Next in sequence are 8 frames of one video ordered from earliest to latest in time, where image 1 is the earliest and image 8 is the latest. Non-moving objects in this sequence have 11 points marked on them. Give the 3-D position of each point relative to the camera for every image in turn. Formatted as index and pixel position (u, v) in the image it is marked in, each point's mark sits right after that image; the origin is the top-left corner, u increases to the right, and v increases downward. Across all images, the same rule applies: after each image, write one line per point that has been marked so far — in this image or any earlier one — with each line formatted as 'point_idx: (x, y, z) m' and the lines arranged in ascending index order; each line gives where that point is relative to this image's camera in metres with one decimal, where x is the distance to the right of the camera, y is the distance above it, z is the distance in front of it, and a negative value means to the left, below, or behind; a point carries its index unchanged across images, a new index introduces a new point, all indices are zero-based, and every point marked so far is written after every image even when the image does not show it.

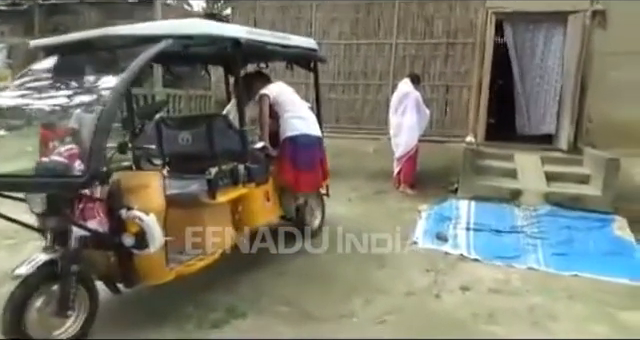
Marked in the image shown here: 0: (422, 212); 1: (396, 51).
0: (+1.6, -0.6, +7.5) m
1: (+1.6, +2.5, +10.0) m
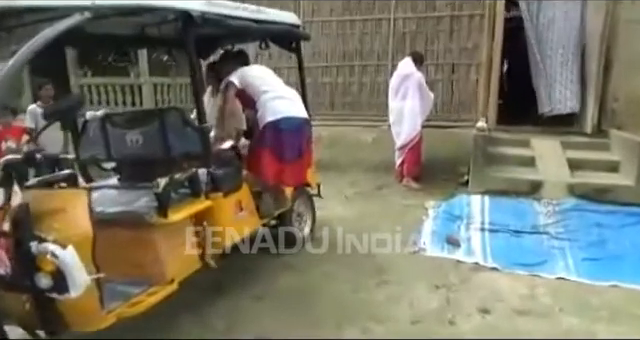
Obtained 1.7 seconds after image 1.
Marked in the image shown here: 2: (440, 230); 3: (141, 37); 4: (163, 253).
0: (+1.5, -0.5, +6.5) m
1: (+1.4, +2.7, +8.9) m
2: (+1.5, -0.7, +5.8) m
3: (-1.7, +1.3, +4.8) m
4: (-1.1, -0.6, +3.5) m
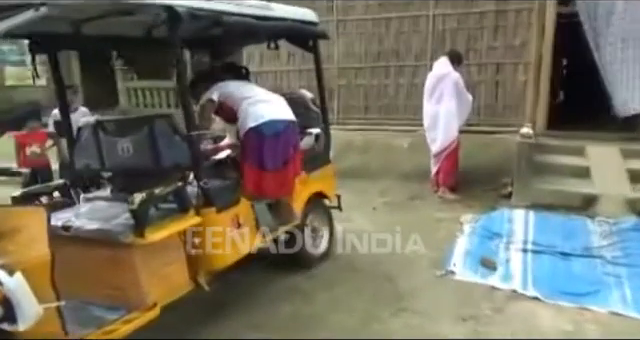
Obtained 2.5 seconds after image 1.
0: (+1.8, -0.7, +5.9) m
1: (+2.0, +2.5, +8.3) m
2: (+1.7, -0.9, +5.2) m
3: (-1.5, +1.2, +4.5) m
4: (-1.2, -0.7, +3.2) m
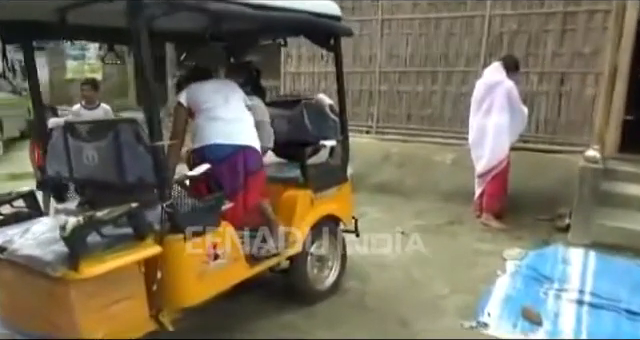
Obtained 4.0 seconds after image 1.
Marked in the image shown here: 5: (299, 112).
0: (+1.9, -0.9, +5.0) m
1: (+2.6, +2.2, +7.3) m
2: (+1.7, -1.1, +4.3) m
3: (-1.4, +1.2, +4.0) m
4: (-1.3, -0.8, +2.6) m
5: (-0.2, +0.5, +4.5) m
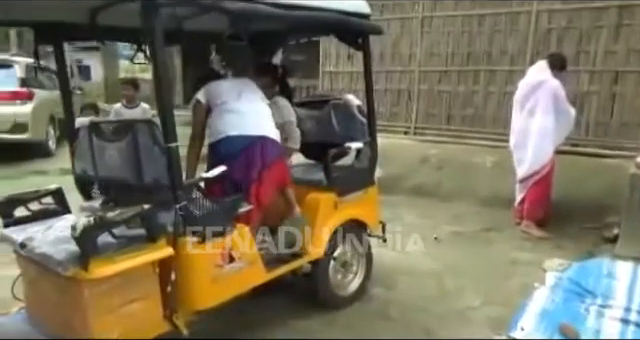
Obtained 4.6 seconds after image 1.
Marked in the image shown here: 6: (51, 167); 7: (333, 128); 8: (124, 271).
0: (+2.2, -1.0, +4.7) m
1: (+3.1, +2.1, +7.0) m
2: (+1.9, -1.2, +4.0) m
3: (-1.2, +1.2, +4.0) m
4: (-1.2, -0.8, +2.6) m
5: (+0.1, +0.5, +4.4) m
6: (-4.6, 0.0, +8.3) m
7: (+0.1, +0.4, +4.3) m
8: (-1.1, -0.6, +2.7) m
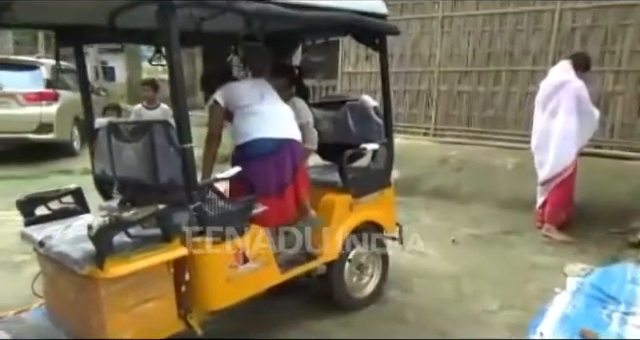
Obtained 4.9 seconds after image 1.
0: (+2.3, -1.0, +4.6) m
1: (+3.4, +2.1, +6.8) m
2: (+2.1, -1.2, +3.9) m
3: (-1.0, +1.2, +4.0) m
4: (-1.2, -0.8, +2.6) m
5: (+0.2, +0.5, +4.4) m
6: (-4.3, +0.1, +8.5) m
7: (+0.3, +0.4, +4.3) m
8: (-1.0, -0.6, +2.7) m
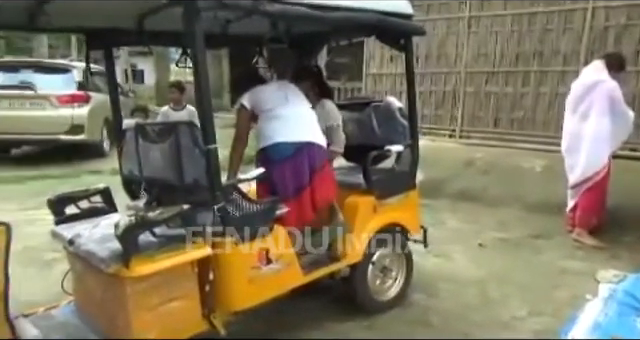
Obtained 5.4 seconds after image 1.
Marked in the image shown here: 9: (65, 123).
0: (+2.6, -1.0, +4.4) m
1: (+3.7, +2.1, +6.6) m
2: (+2.3, -1.2, +3.8) m
3: (-0.8, +1.1, +4.1) m
4: (-1.0, -0.8, +2.7) m
5: (+0.4, +0.5, +4.3) m
6: (-3.9, +0.1, +8.7) m
7: (+0.5, +0.4, +4.3) m
8: (-0.9, -0.6, +2.8) m
9: (-4.6, +0.9, +8.7) m
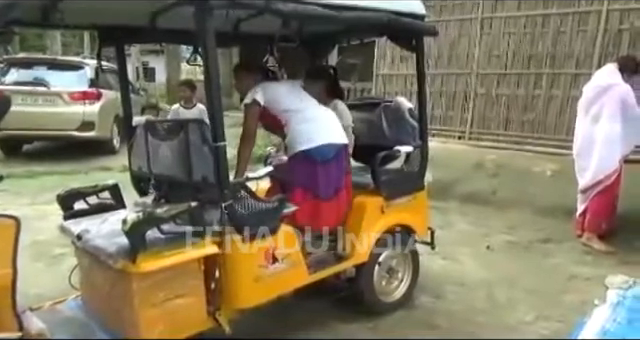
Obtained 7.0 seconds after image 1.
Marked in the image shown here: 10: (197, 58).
0: (+2.6, -1.1, +4.4) m
1: (+3.9, +2.0, +6.5) m
2: (+2.3, -1.2, +3.7) m
3: (-0.7, +1.2, +4.1) m
4: (-1.0, -0.8, +2.7) m
5: (+0.5, +0.5, +4.3) m
6: (-3.7, +0.1, +8.8) m
7: (+0.5, +0.3, +4.3) m
8: (-0.9, -0.6, +2.8) m
9: (-4.4, +0.9, +8.8) m
10: (-1.0, +0.9, +4.0) m
